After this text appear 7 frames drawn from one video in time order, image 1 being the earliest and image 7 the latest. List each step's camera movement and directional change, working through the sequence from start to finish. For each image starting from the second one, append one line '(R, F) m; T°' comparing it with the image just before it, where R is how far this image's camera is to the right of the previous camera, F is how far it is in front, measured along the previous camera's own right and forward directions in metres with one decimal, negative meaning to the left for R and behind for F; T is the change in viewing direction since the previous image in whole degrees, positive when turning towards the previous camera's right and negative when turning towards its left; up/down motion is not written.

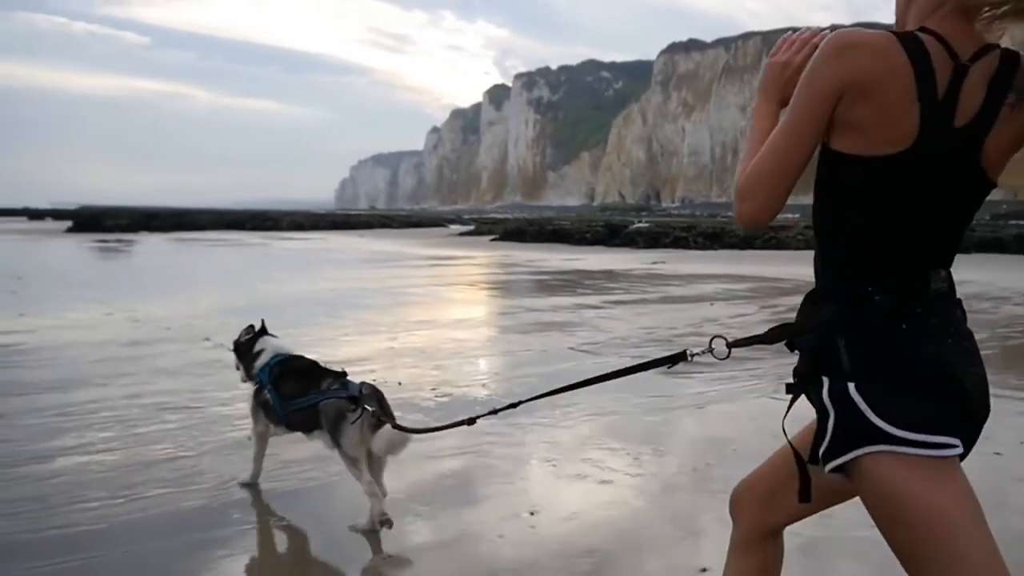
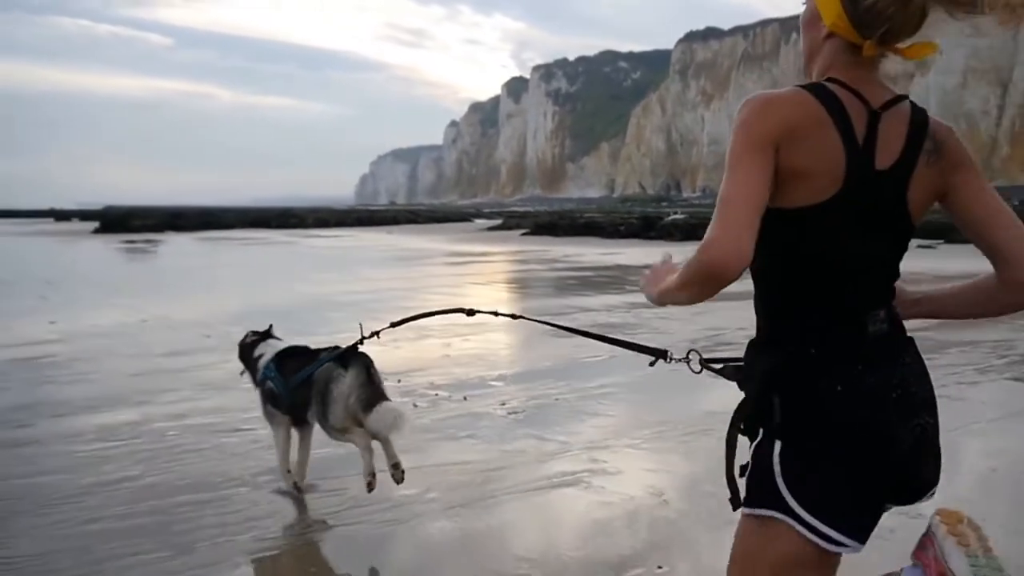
(-0.3, +0.6) m; -1°
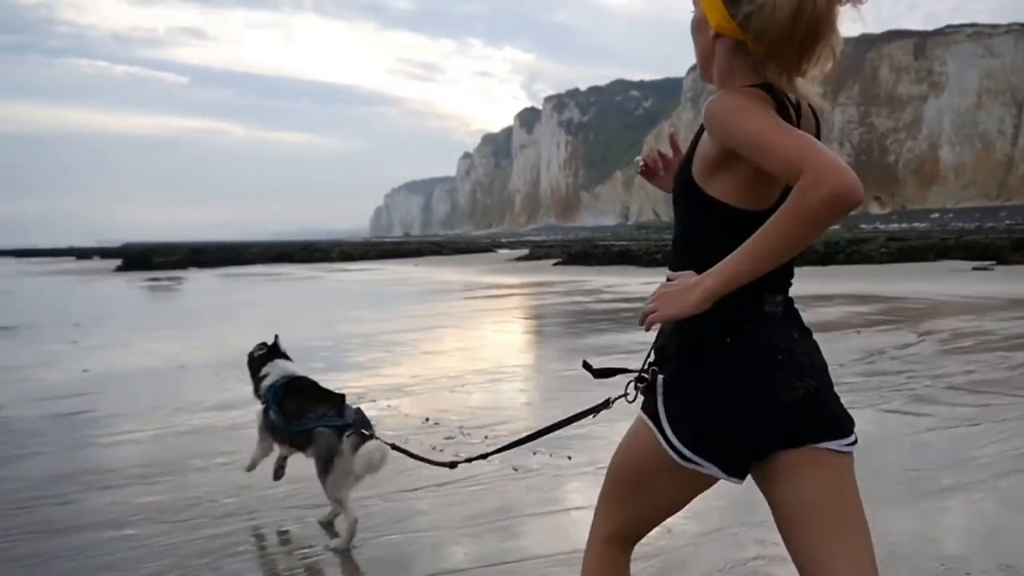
(-0.5, +0.8) m; -1°
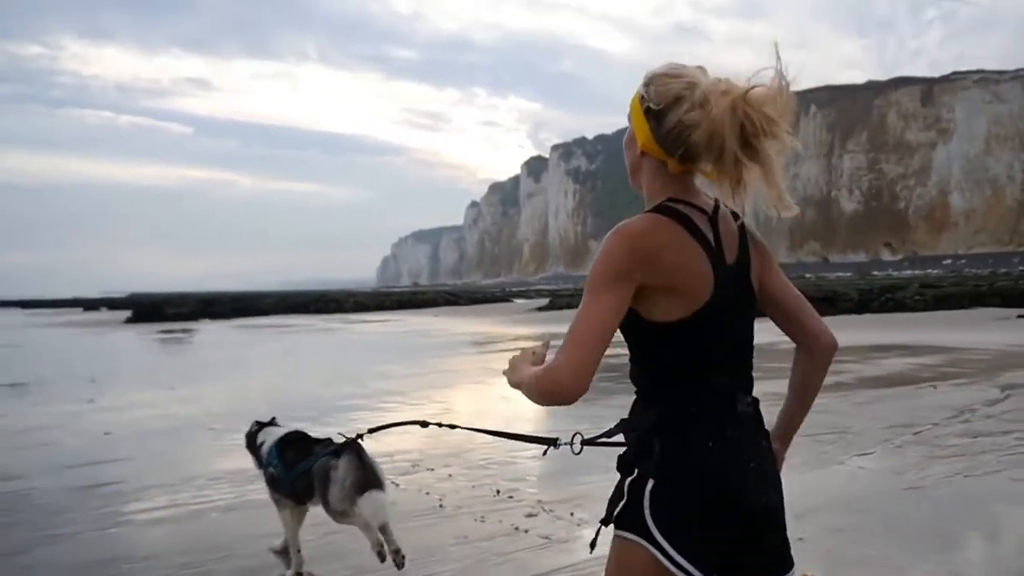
(-0.4, +0.6) m; -1°
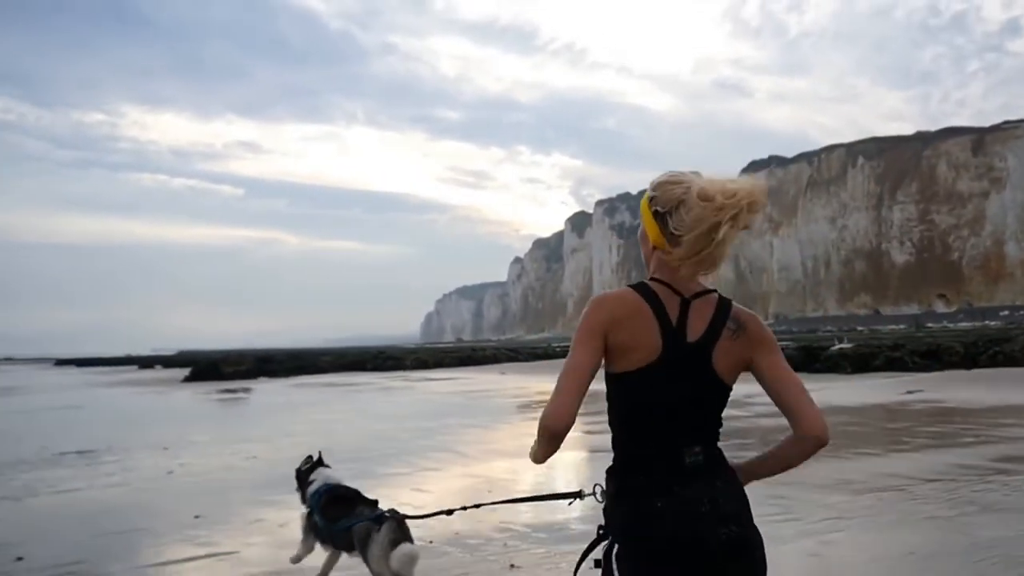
(-0.8, +1.2) m; -3°
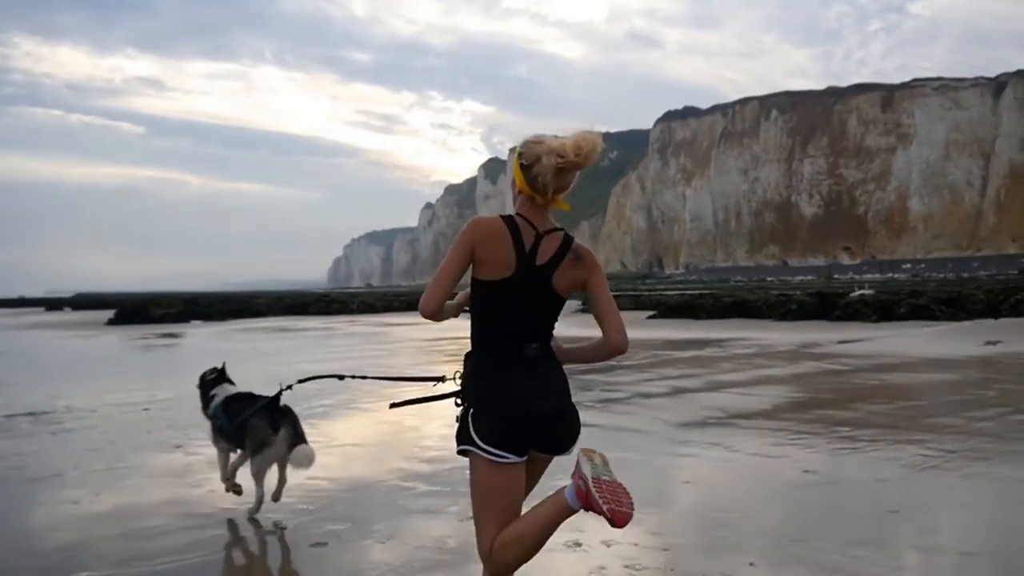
(-1.7, +2.6) m; +5°
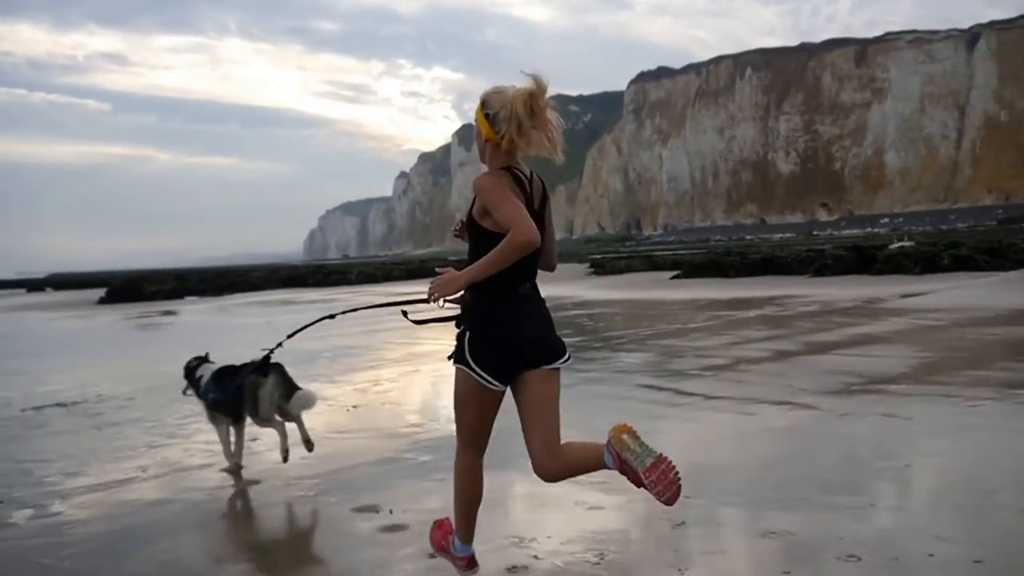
(-1.0, +1.0) m; +1°
